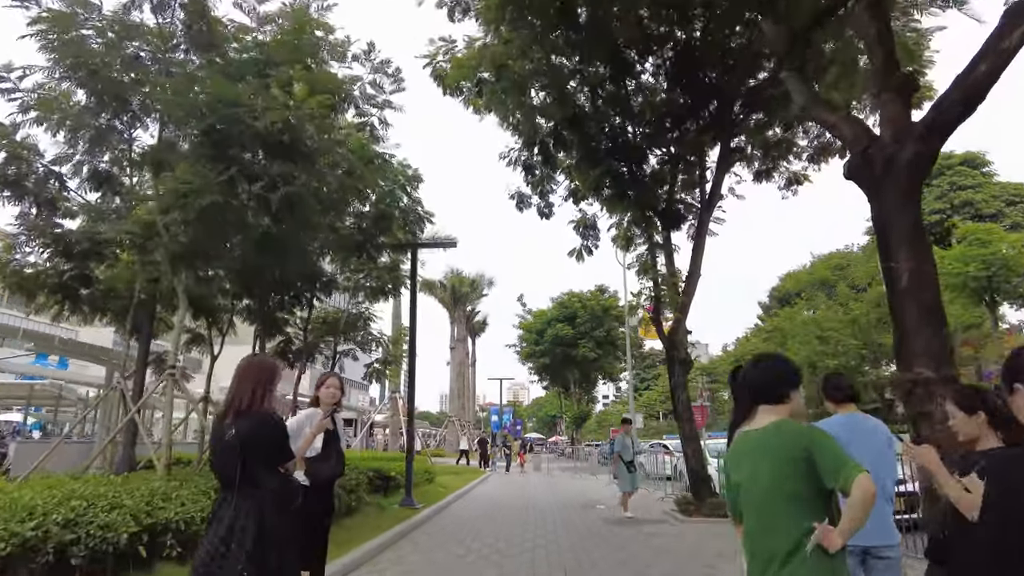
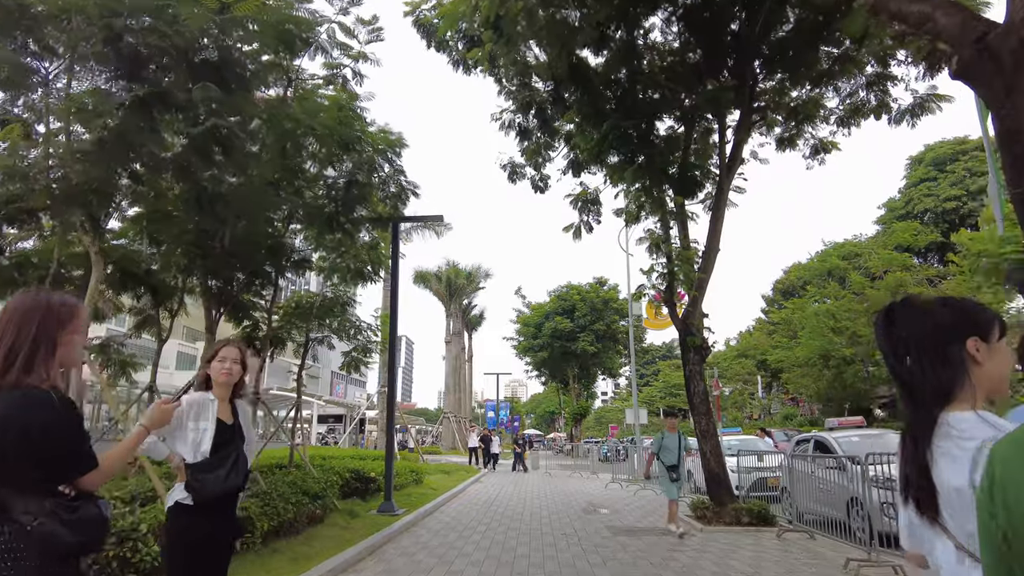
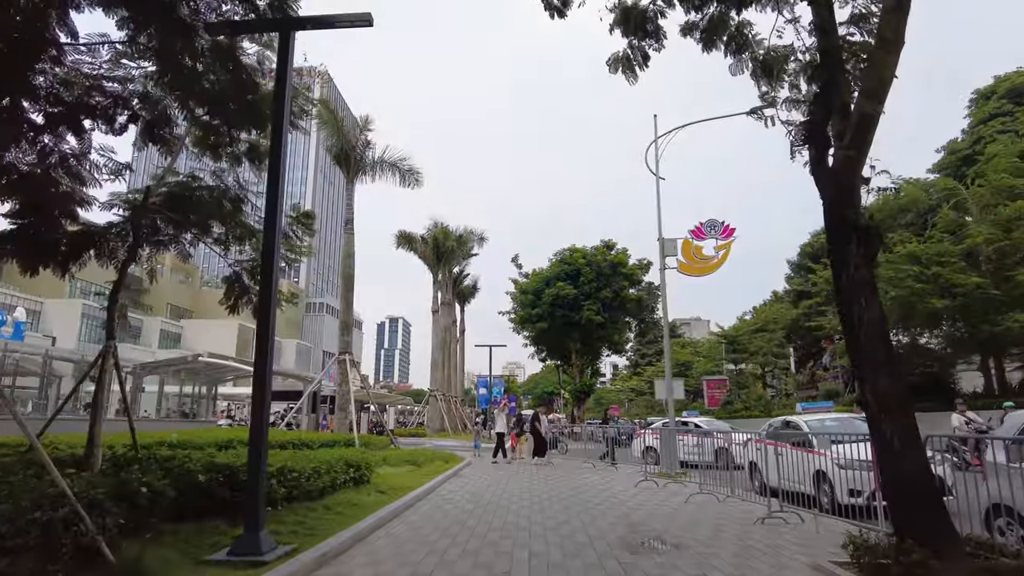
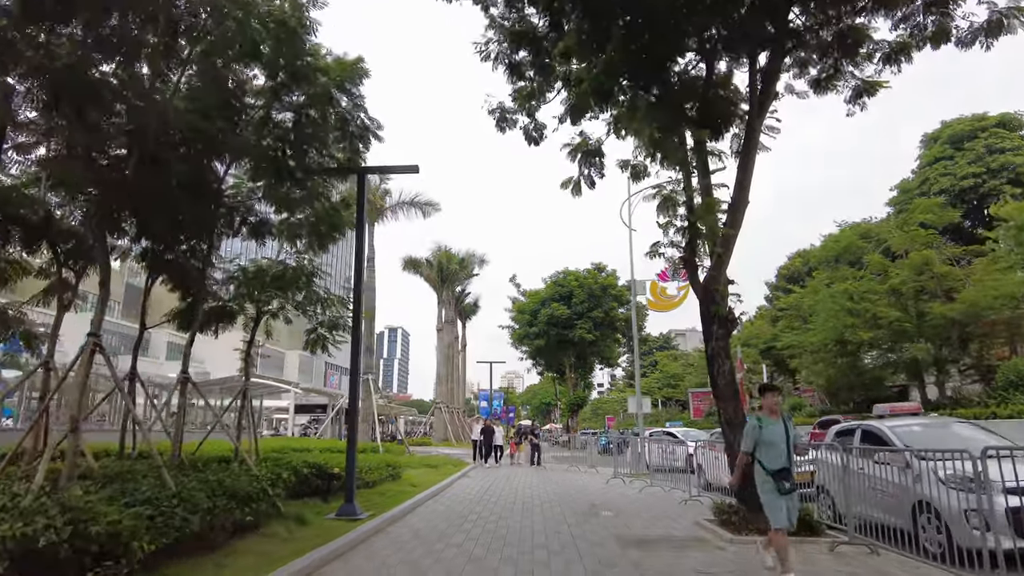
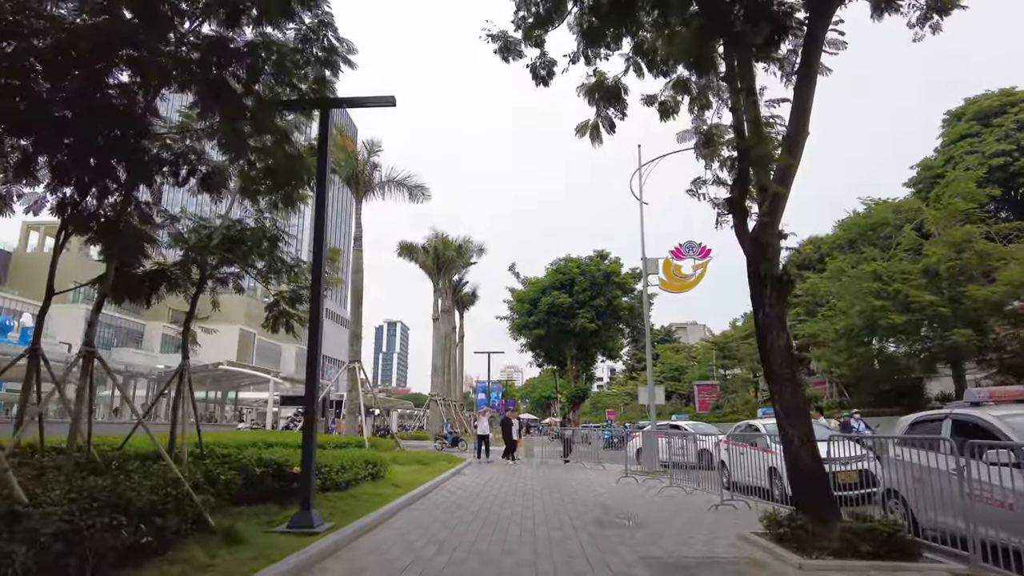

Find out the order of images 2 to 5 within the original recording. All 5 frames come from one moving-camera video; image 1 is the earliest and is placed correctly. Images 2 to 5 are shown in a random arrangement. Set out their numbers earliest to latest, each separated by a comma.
2, 4, 5, 3
